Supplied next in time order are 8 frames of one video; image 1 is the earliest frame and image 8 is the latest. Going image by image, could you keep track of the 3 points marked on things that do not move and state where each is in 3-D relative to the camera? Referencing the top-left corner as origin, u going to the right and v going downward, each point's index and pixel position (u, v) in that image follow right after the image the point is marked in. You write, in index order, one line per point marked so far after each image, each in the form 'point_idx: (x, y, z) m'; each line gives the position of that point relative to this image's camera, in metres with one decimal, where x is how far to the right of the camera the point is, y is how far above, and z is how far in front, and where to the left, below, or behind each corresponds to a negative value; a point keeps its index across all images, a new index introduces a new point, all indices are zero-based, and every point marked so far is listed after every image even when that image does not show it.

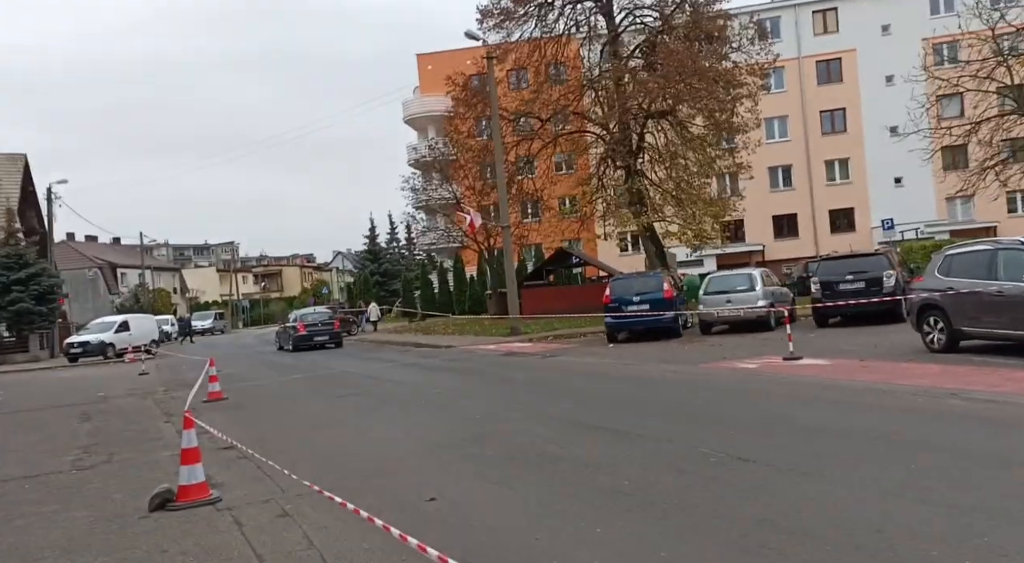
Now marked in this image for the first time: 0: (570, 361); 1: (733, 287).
0: (+1.1, -1.5, +16.0) m
1: (+4.6, -0.1, +18.2) m
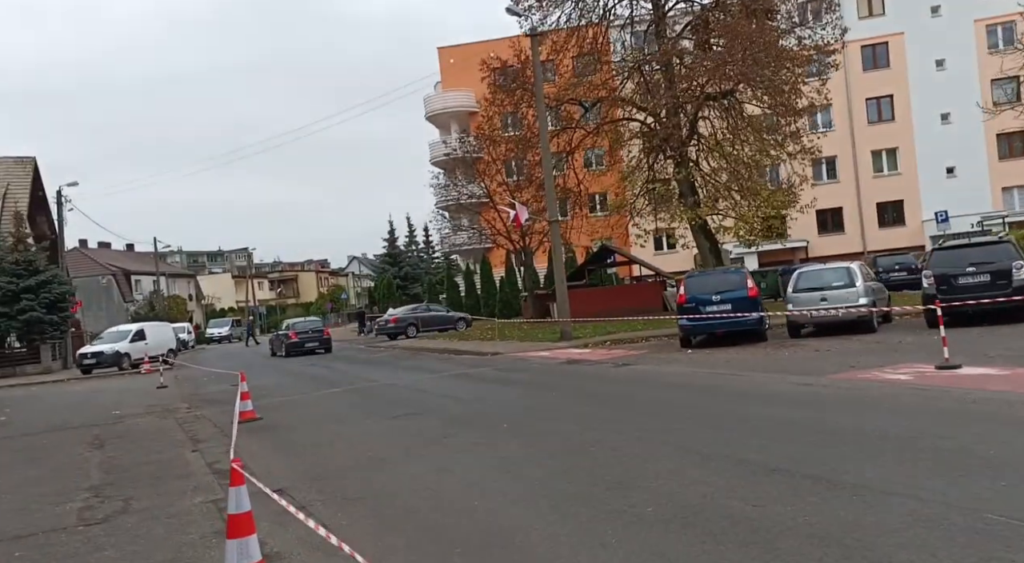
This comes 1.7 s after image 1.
0: (+2.3, -1.5, +13.9) m
1: (+5.8, 0.0, +16.0) m
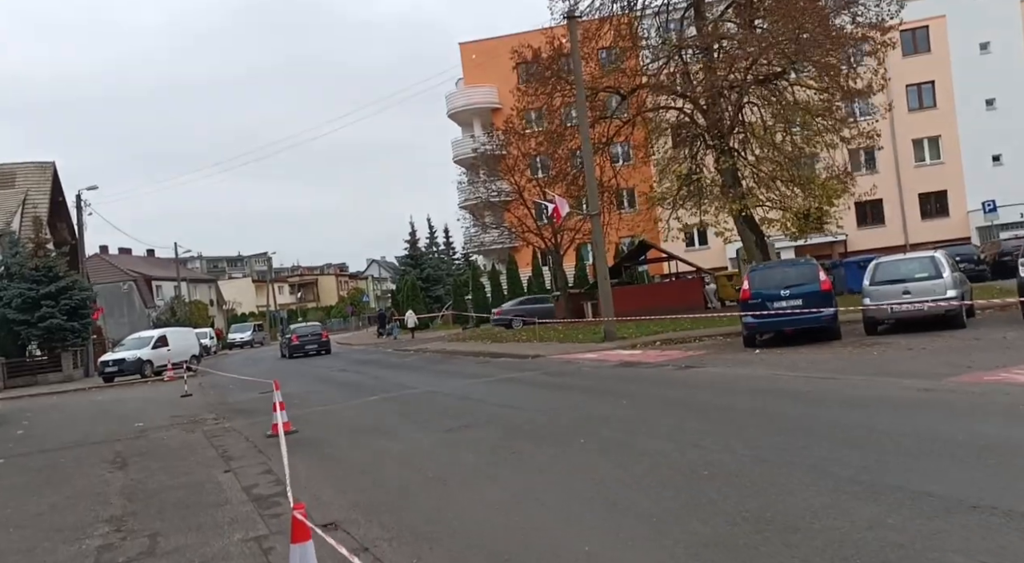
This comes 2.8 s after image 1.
0: (+3.1, -1.4, +12.6) m
1: (+6.7, +0.1, +14.6) m
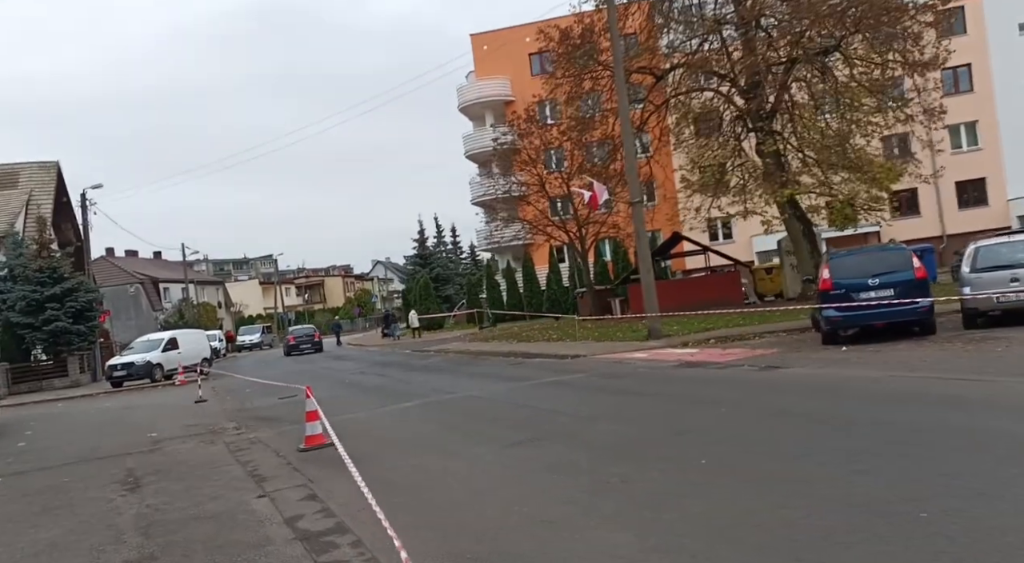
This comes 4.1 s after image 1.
0: (+4.0, -1.2, +10.9) m
1: (+7.5, +0.3, +13.0) m
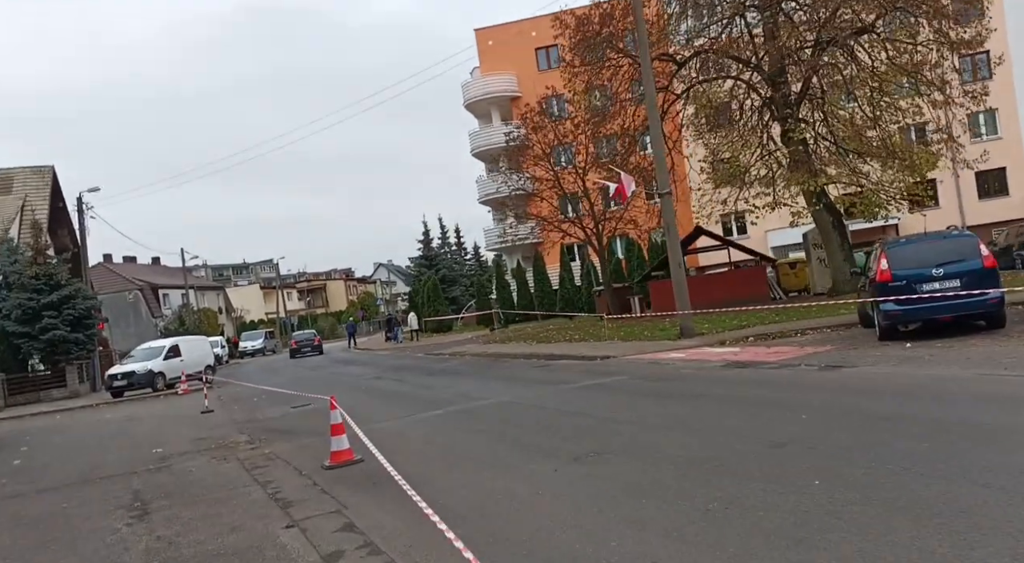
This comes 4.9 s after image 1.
0: (+4.5, -1.1, +9.9) m
1: (+8.0, +0.5, +12.0) m
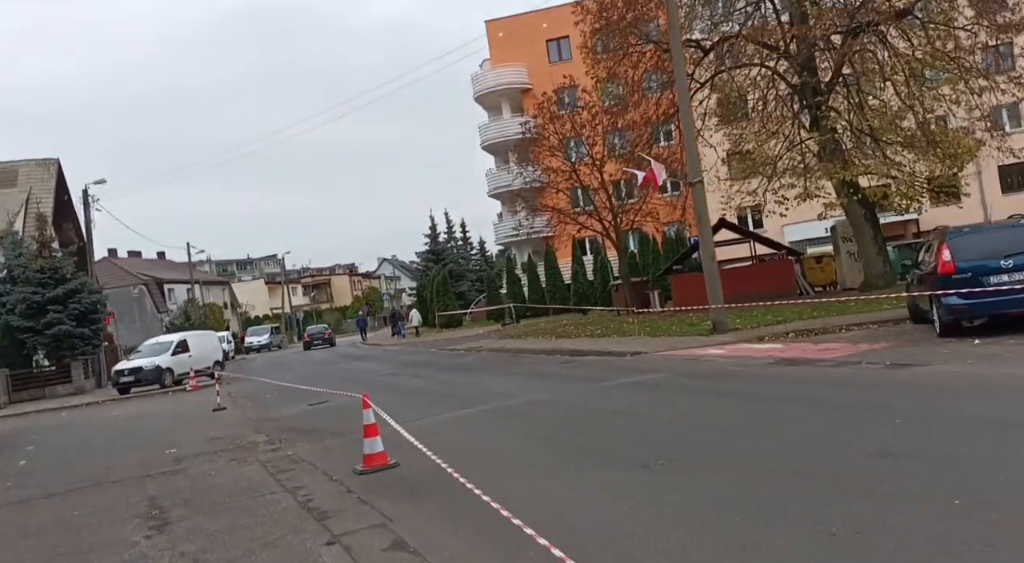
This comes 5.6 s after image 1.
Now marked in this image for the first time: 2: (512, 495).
0: (+5.0, -1.0, +9.1) m
1: (+8.6, +0.6, +11.1) m
2: (0.0, -1.7, +7.2) m
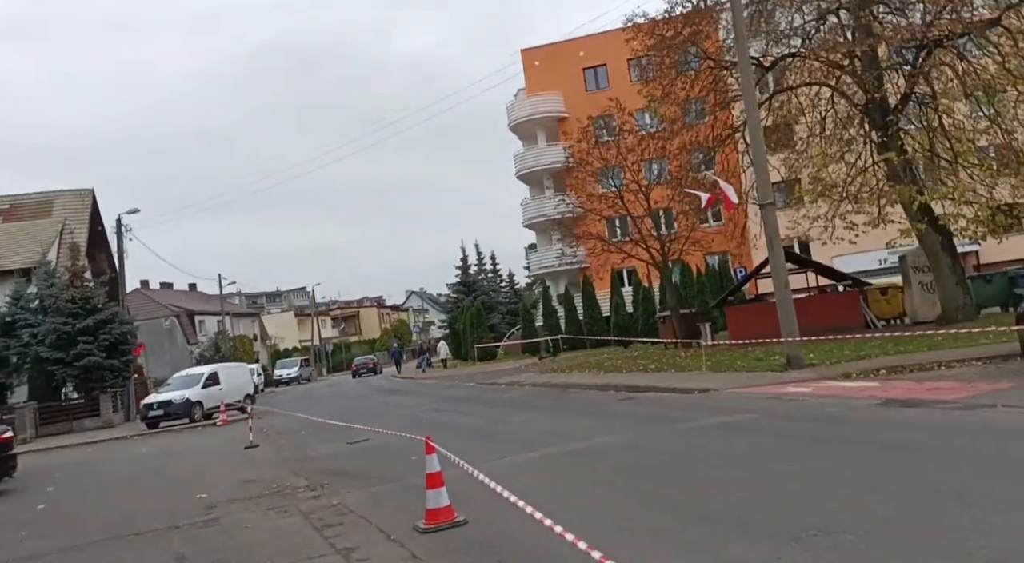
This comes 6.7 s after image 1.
0: (+5.8, -1.2, +7.6) m
1: (+9.4, +0.3, +9.6) m
2: (+0.7, -1.9, +5.8) m
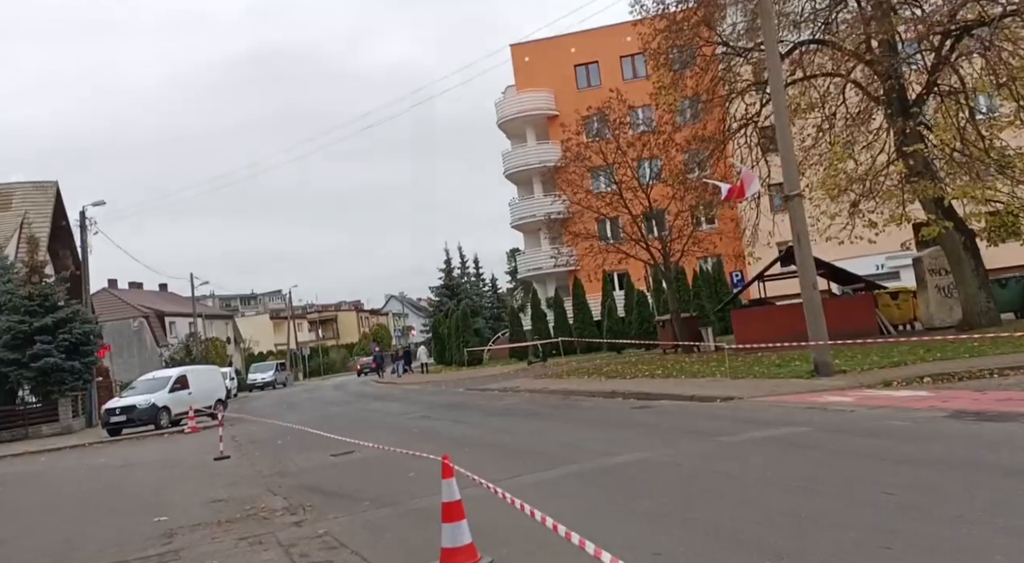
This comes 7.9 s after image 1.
0: (+6.1, -1.1, +6.1) m
1: (+9.7, +0.3, +8.2) m
2: (+1.0, -1.7, +4.2) m
